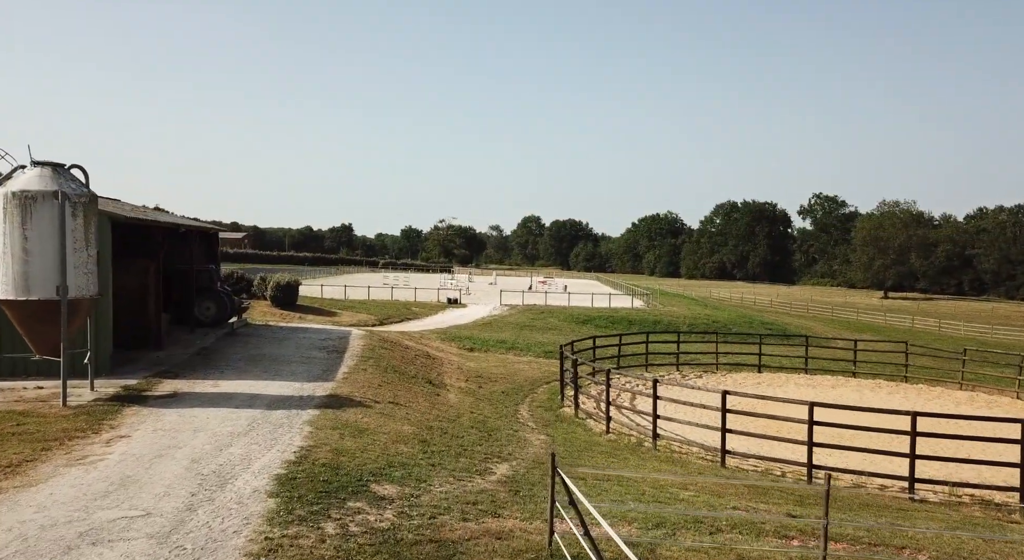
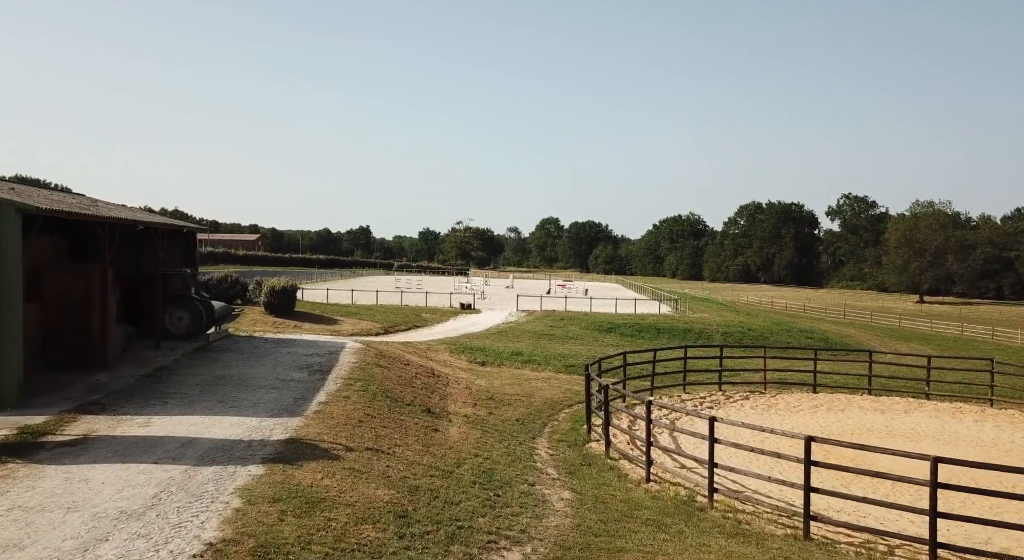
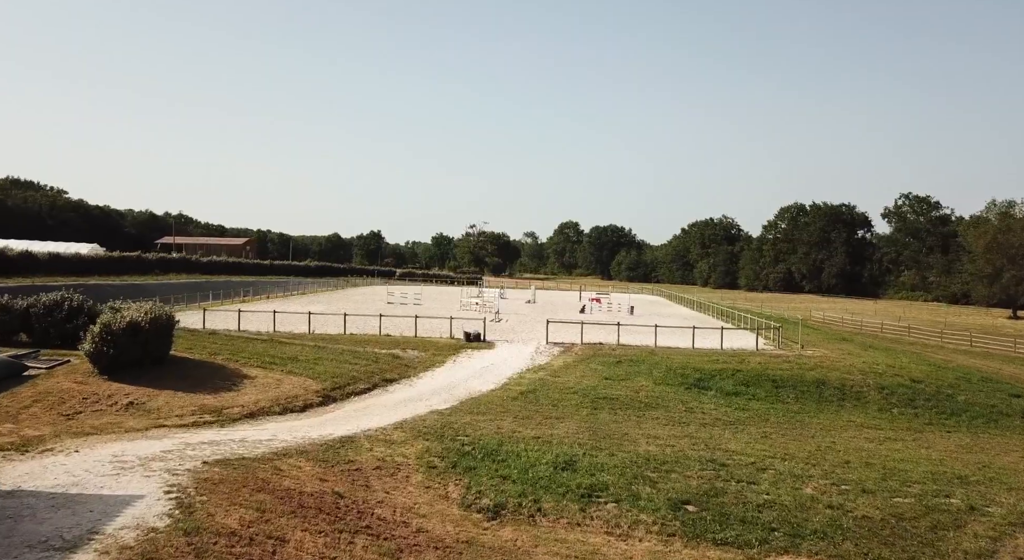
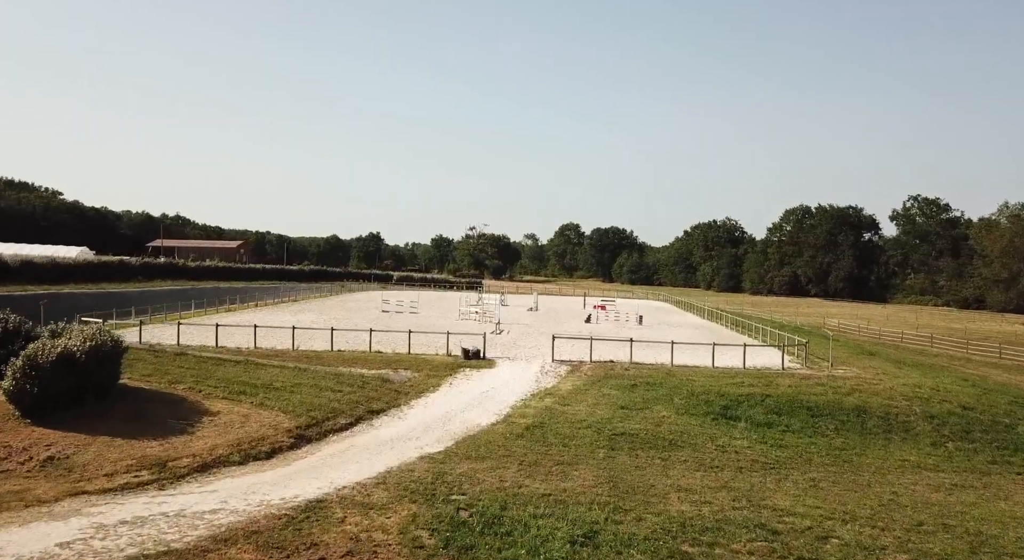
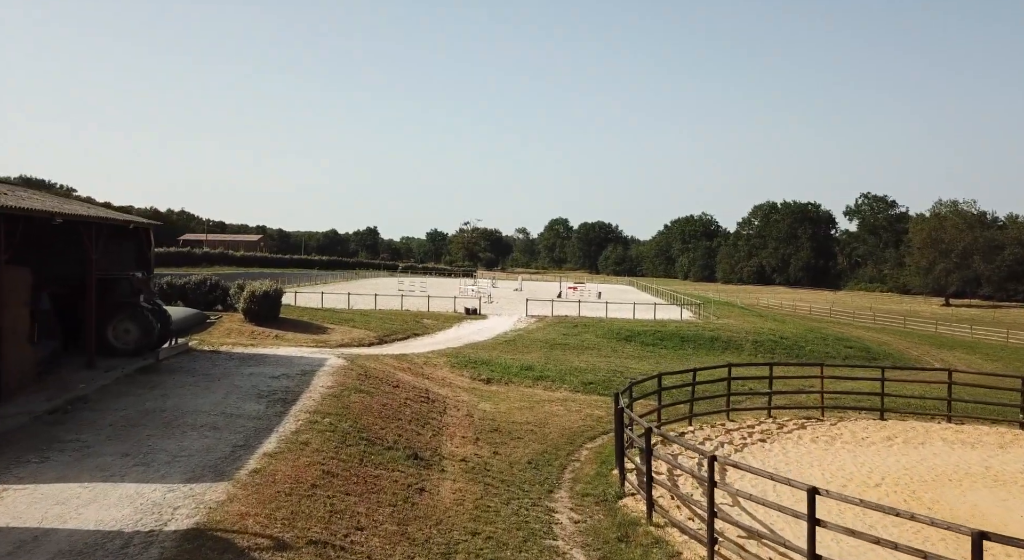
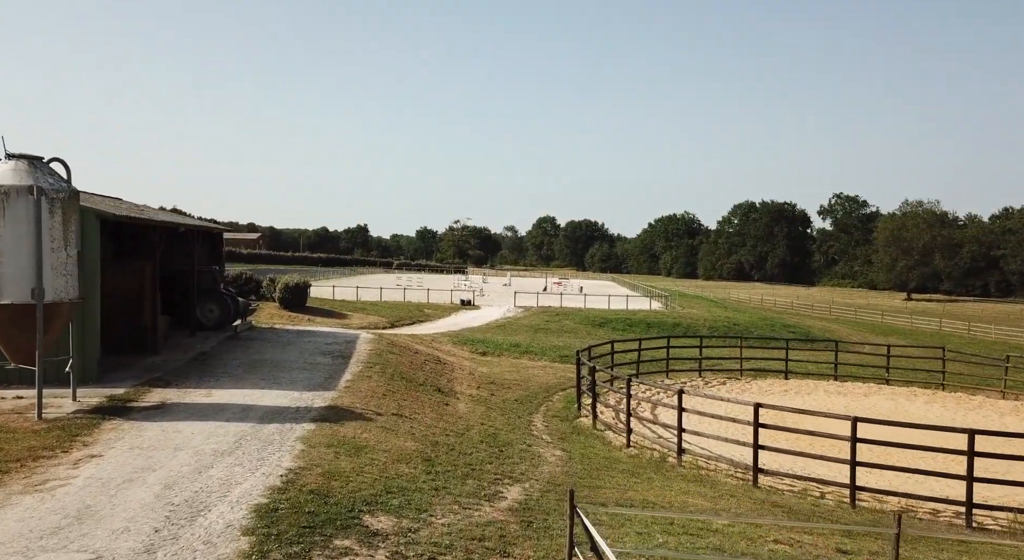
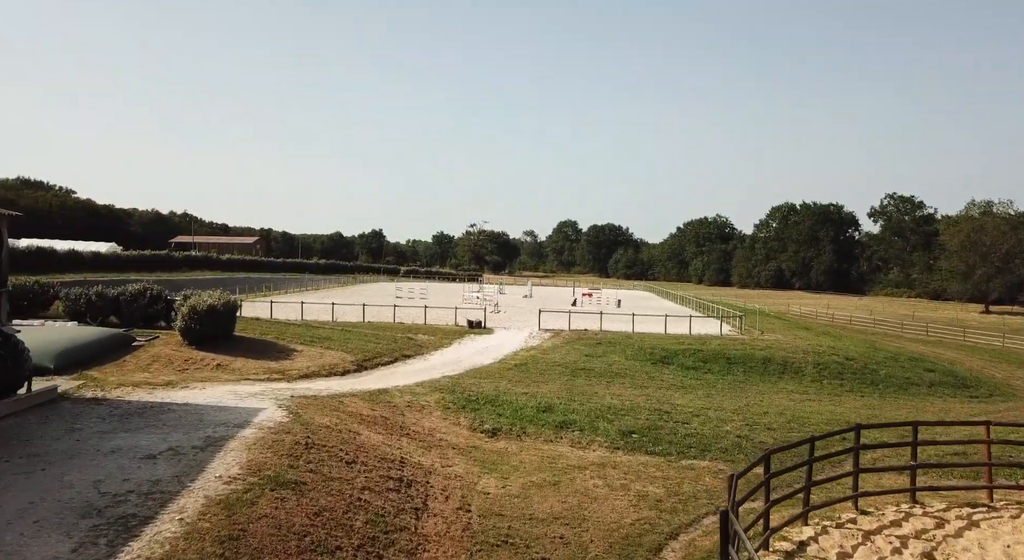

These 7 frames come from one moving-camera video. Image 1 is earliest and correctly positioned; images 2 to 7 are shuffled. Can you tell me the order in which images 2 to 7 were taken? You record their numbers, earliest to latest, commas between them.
6, 2, 5, 7, 3, 4
